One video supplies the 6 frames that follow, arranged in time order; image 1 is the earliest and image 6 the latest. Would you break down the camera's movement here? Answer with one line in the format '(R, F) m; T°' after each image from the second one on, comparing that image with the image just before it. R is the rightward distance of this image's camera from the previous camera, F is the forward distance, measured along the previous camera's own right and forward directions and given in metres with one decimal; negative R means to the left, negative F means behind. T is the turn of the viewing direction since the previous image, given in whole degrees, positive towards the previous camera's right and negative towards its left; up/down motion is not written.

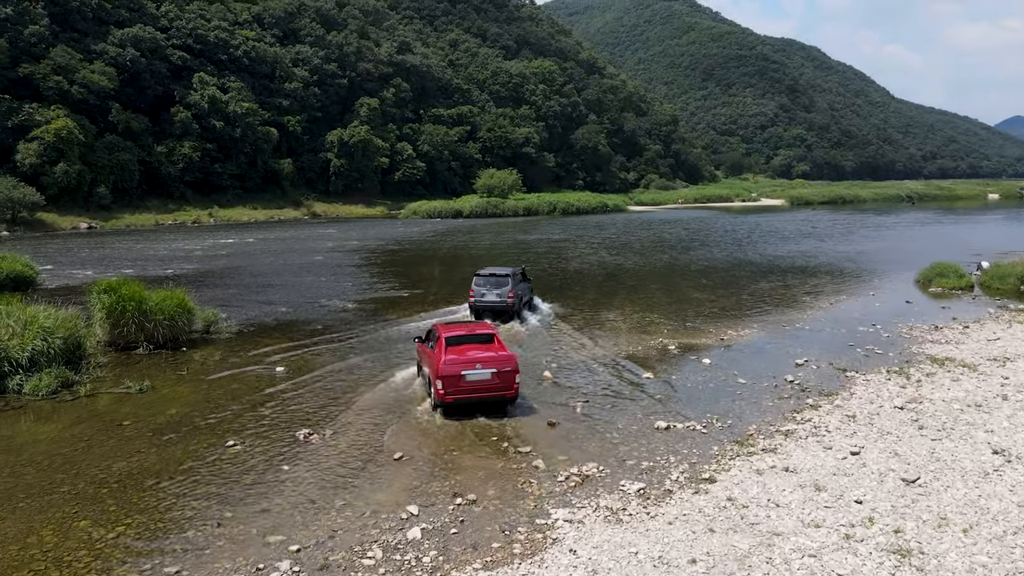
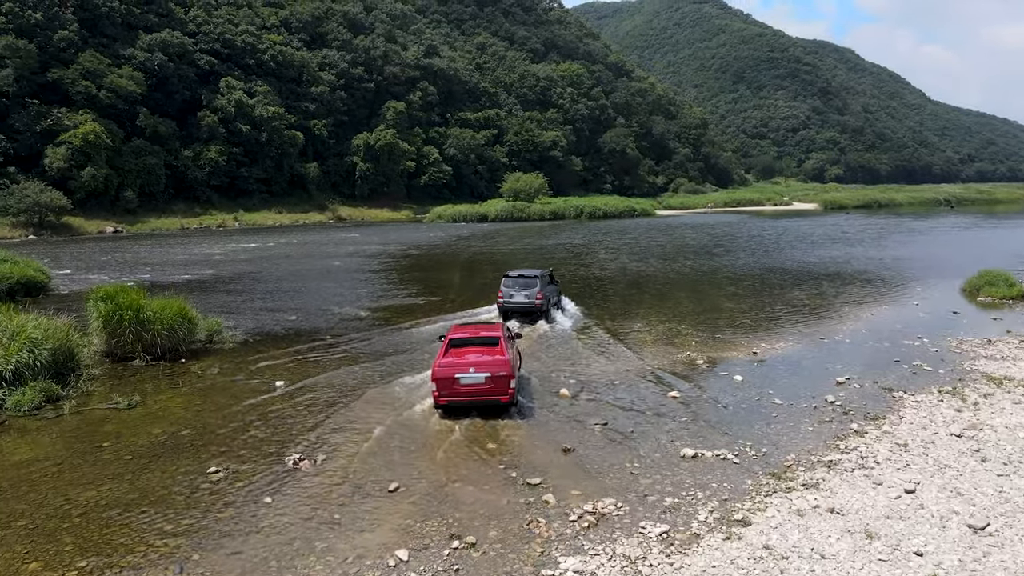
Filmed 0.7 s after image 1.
(+0.2, +1.1) m; -2°
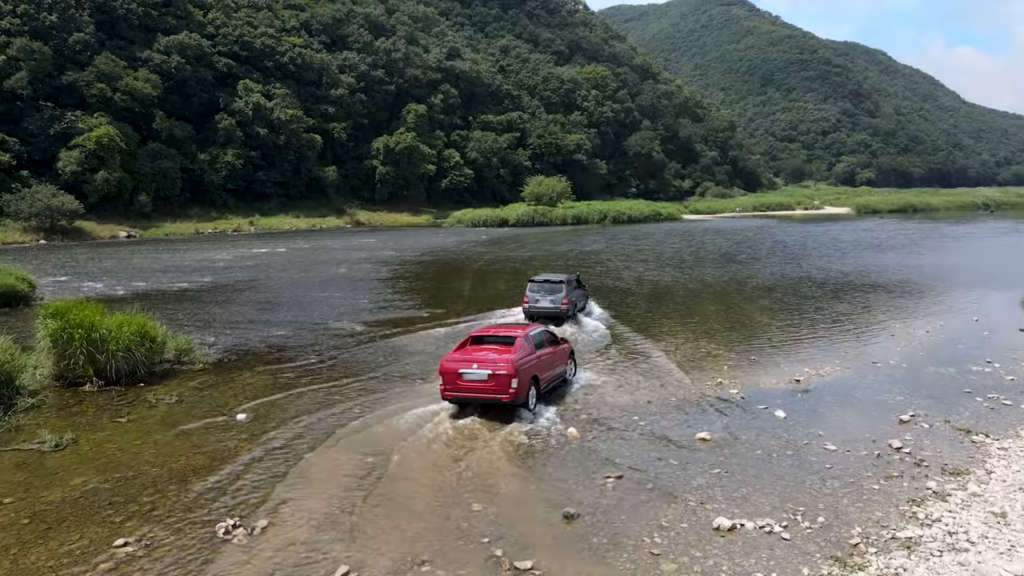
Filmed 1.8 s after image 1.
(+0.4, +2.2) m; -2°
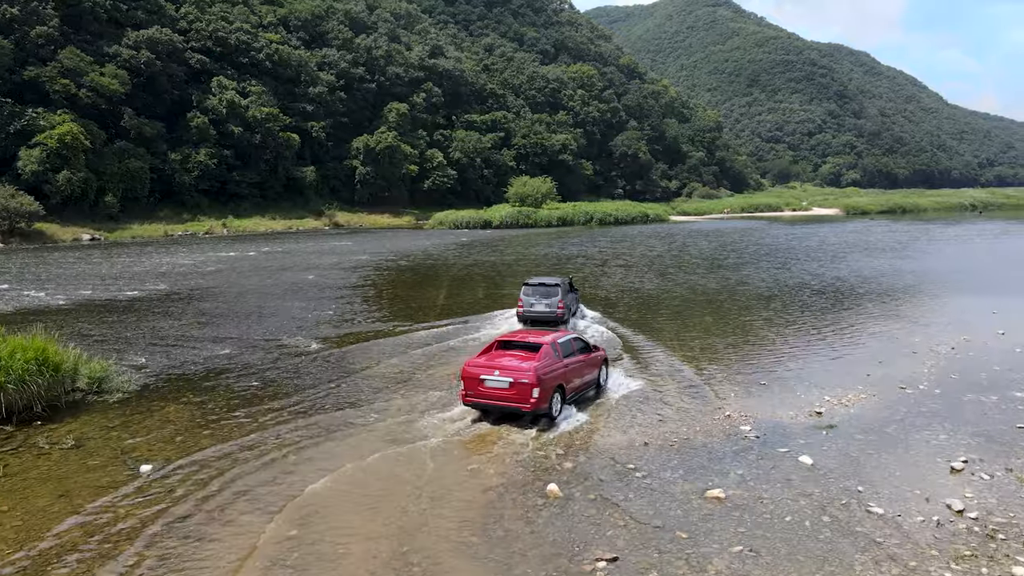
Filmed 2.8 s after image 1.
(+0.2, +2.3) m; +1°
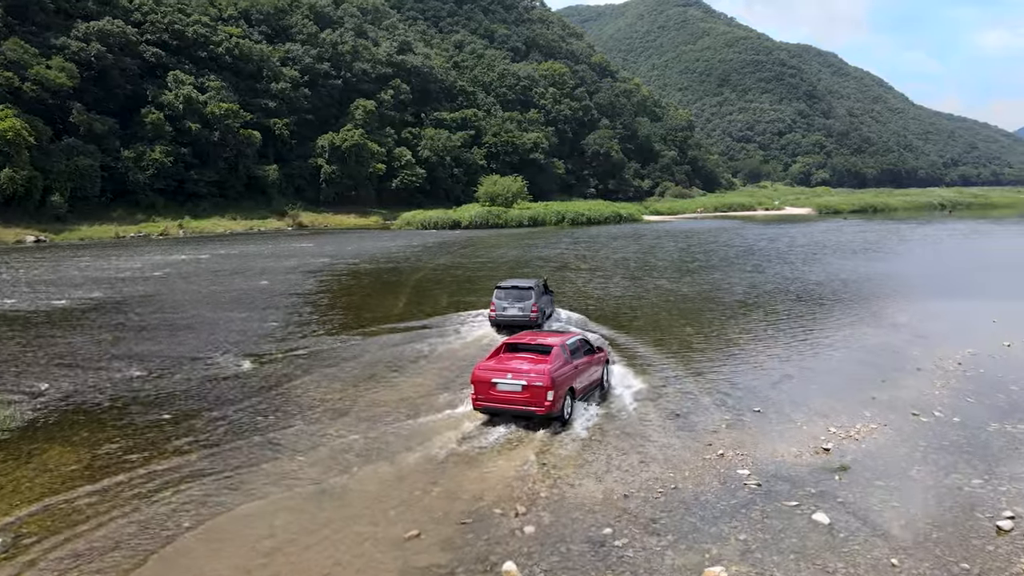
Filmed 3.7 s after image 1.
(+0.3, +2.1) m; +2°
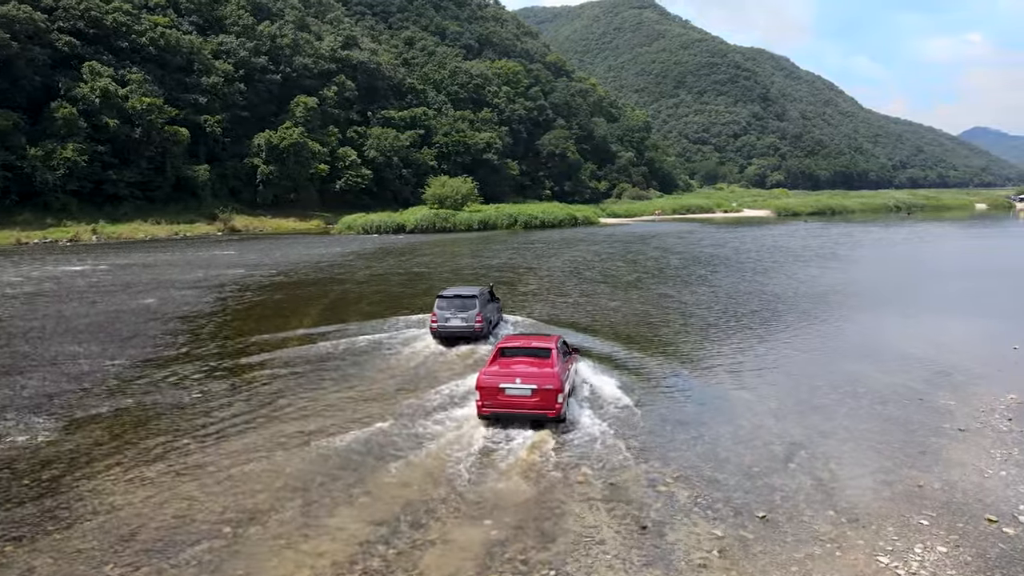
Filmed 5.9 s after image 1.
(+0.9, +4.4) m; +3°
